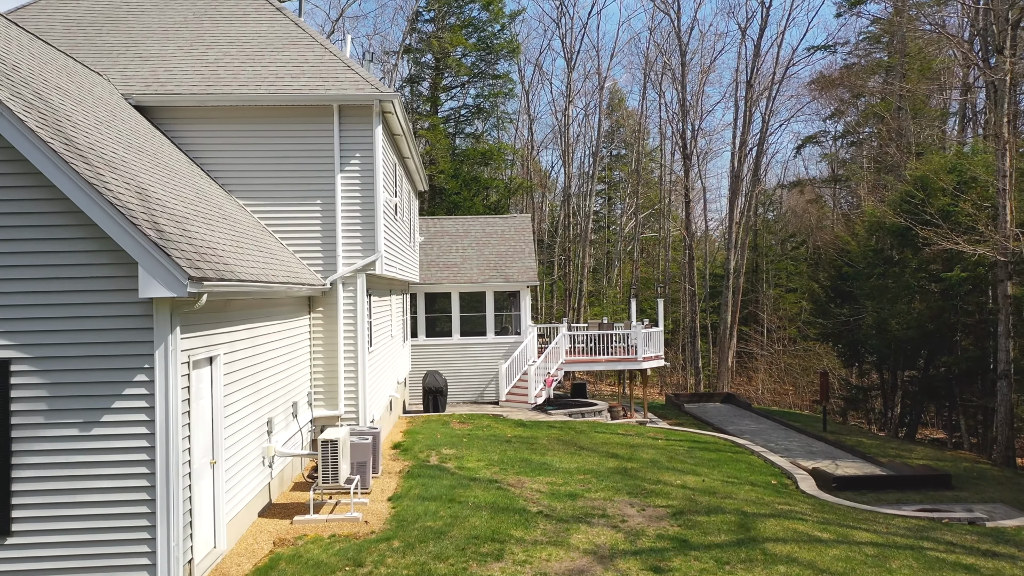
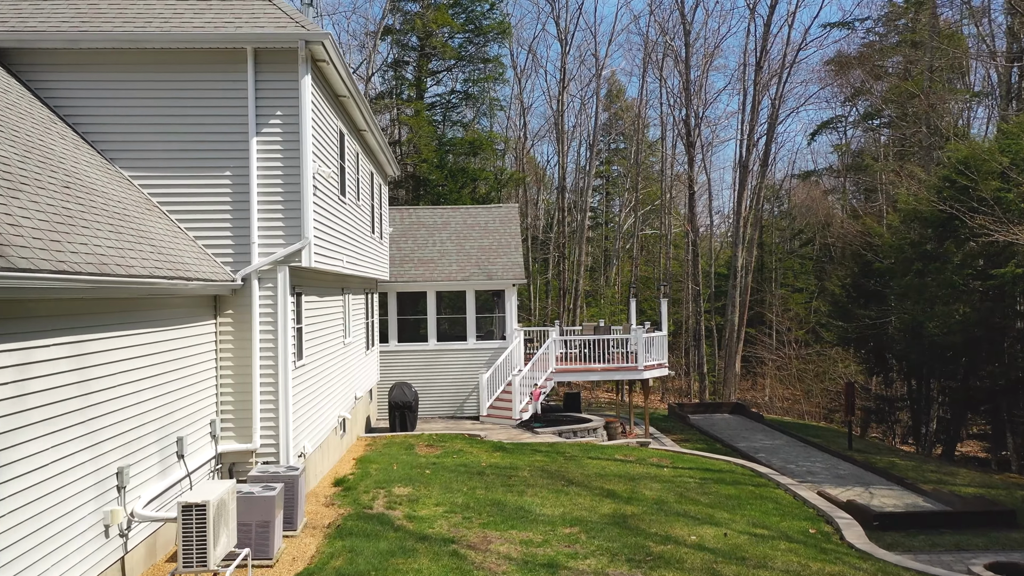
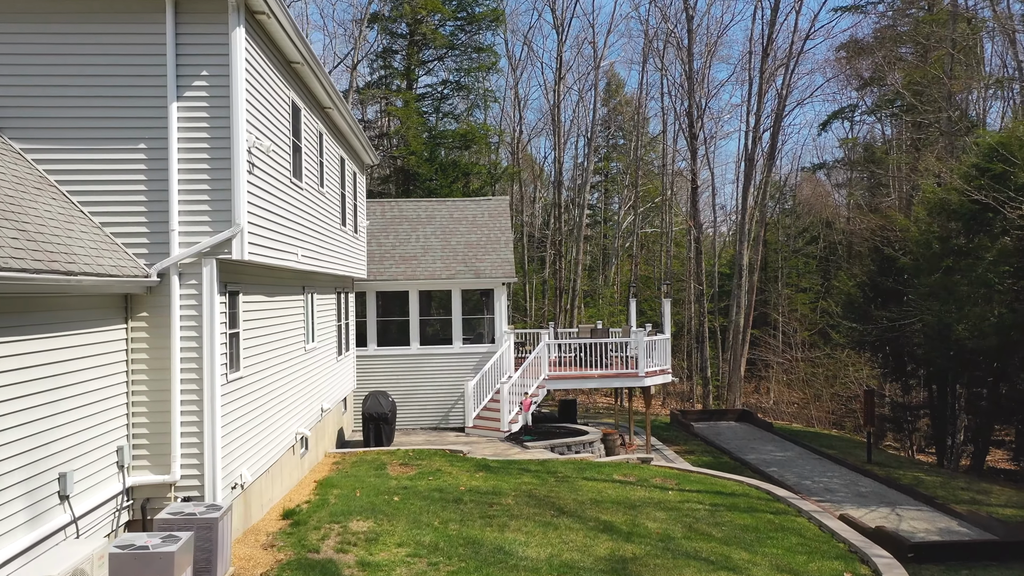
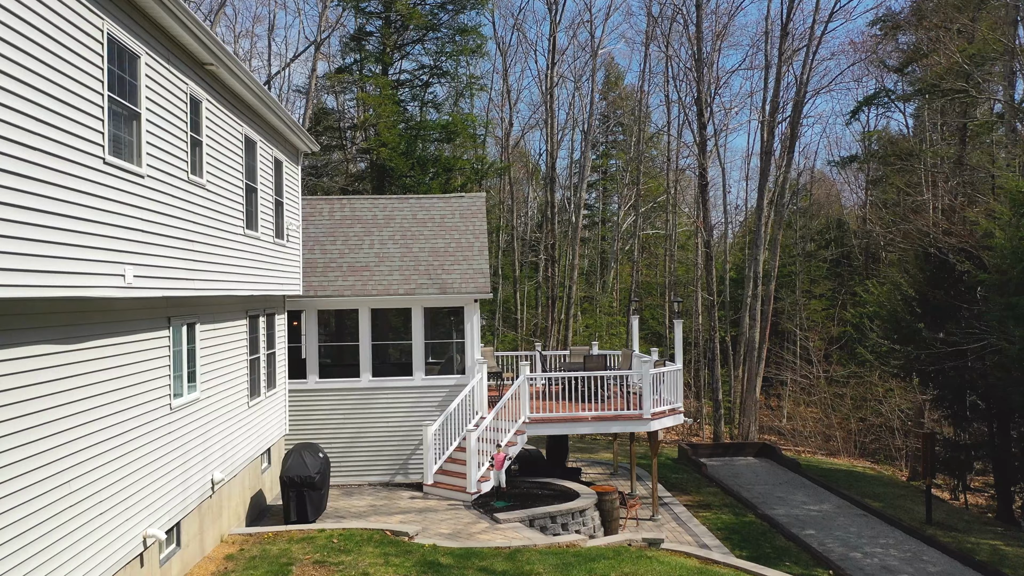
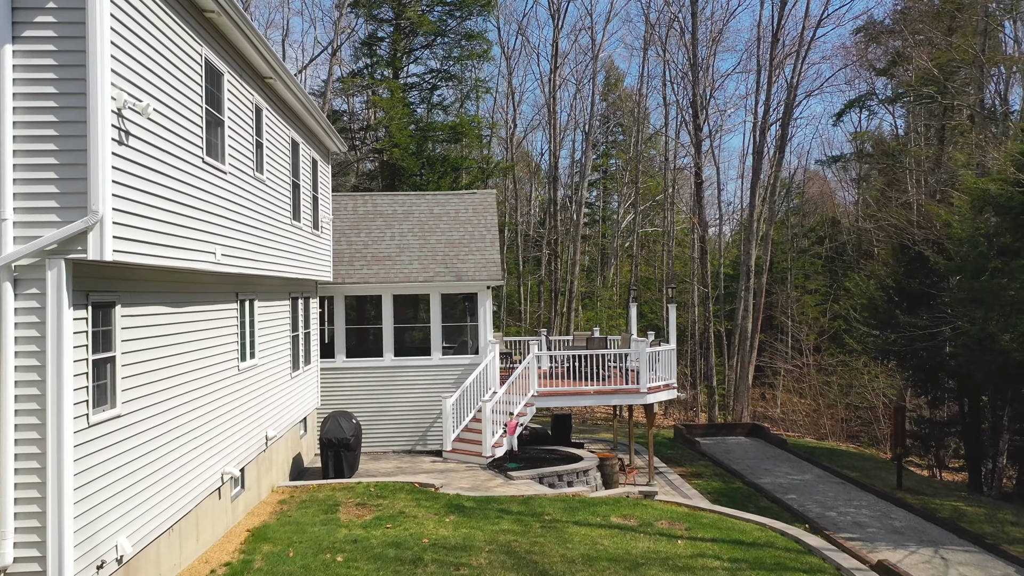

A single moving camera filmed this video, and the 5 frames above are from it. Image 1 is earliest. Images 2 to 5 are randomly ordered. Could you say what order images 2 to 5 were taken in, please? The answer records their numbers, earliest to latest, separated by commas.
2, 3, 5, 4
